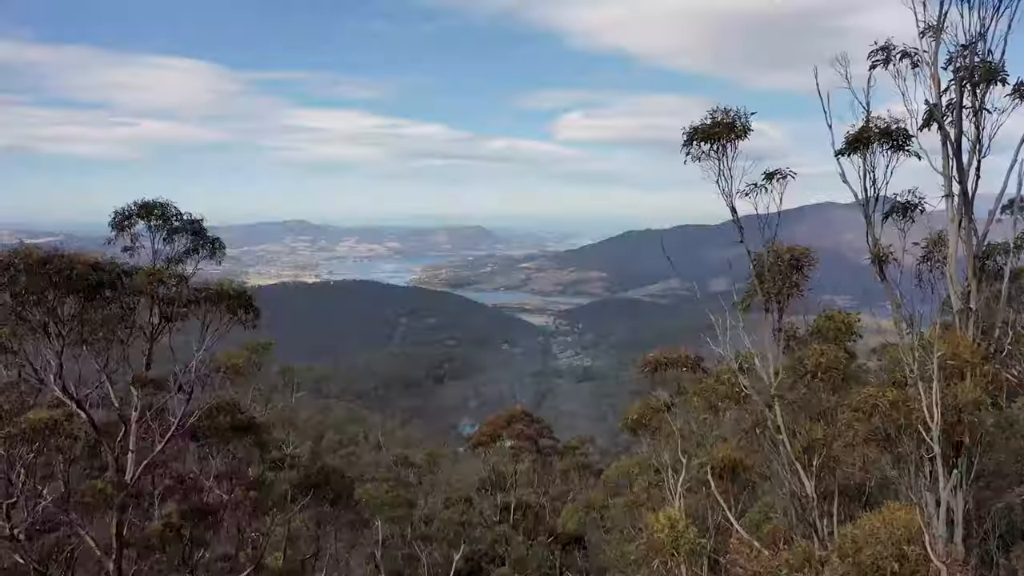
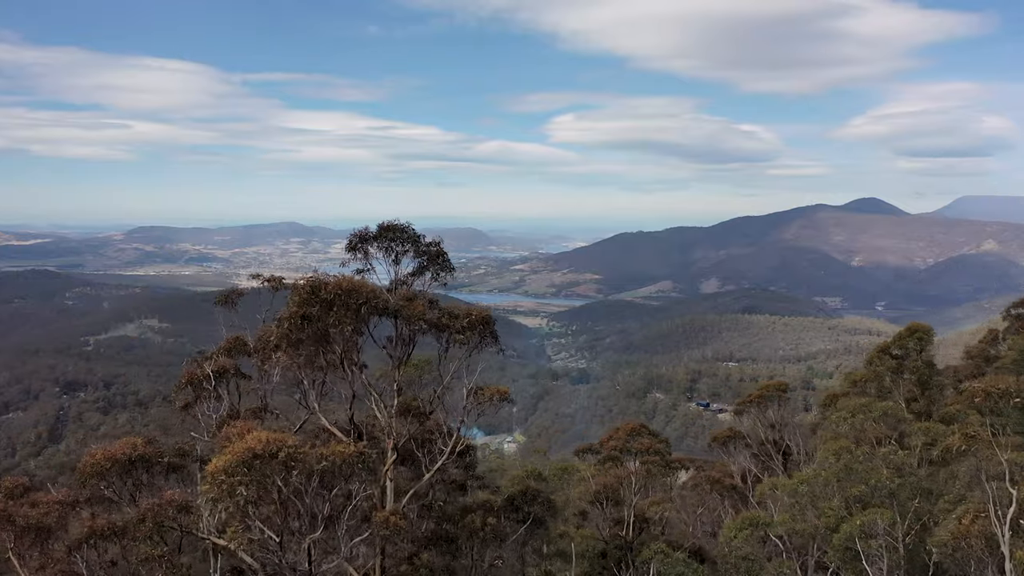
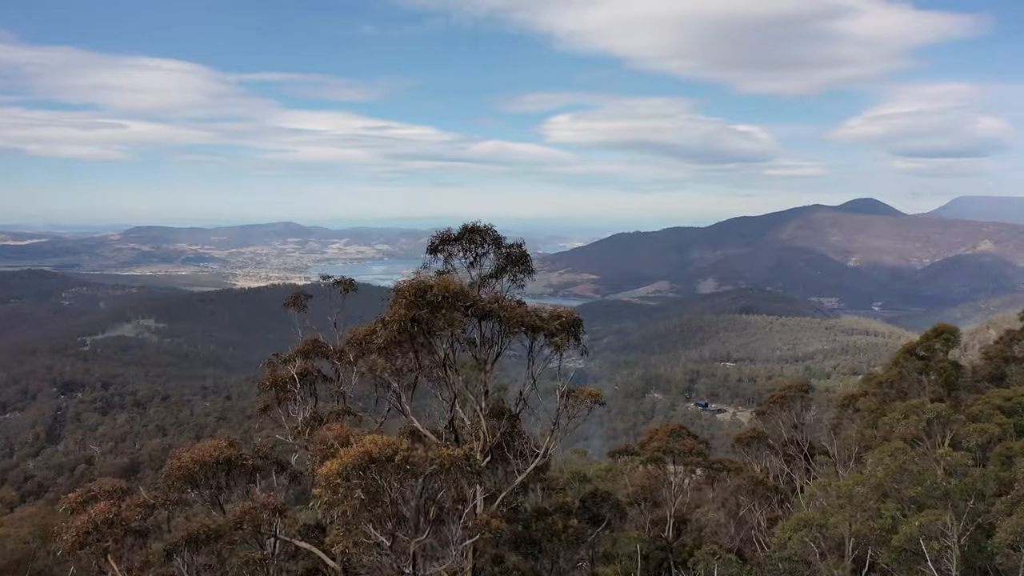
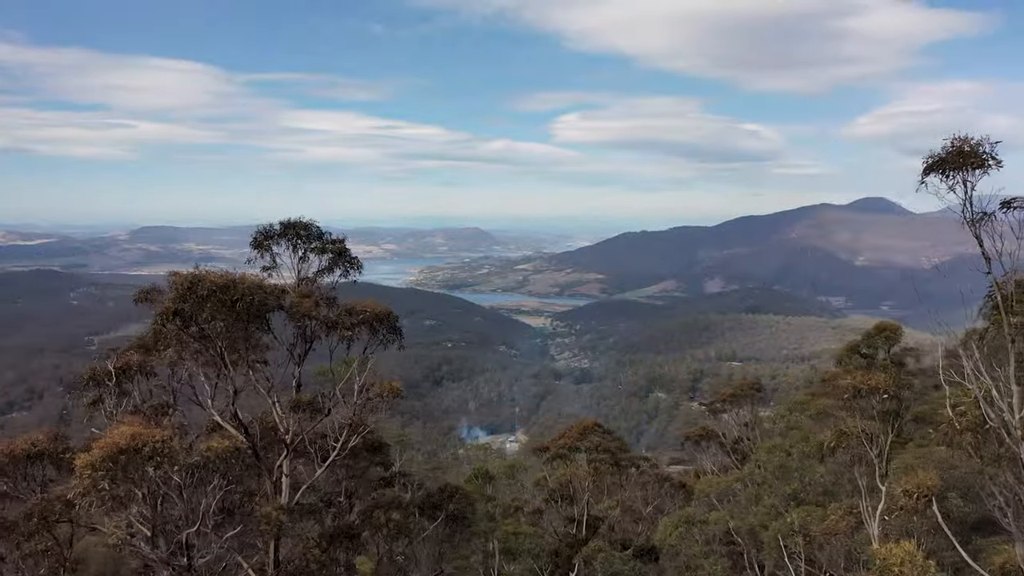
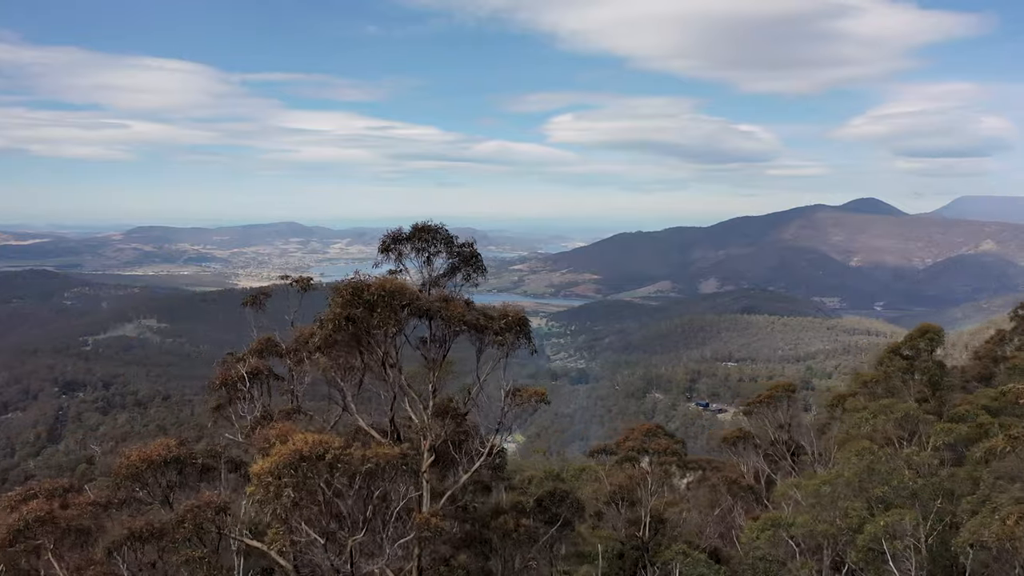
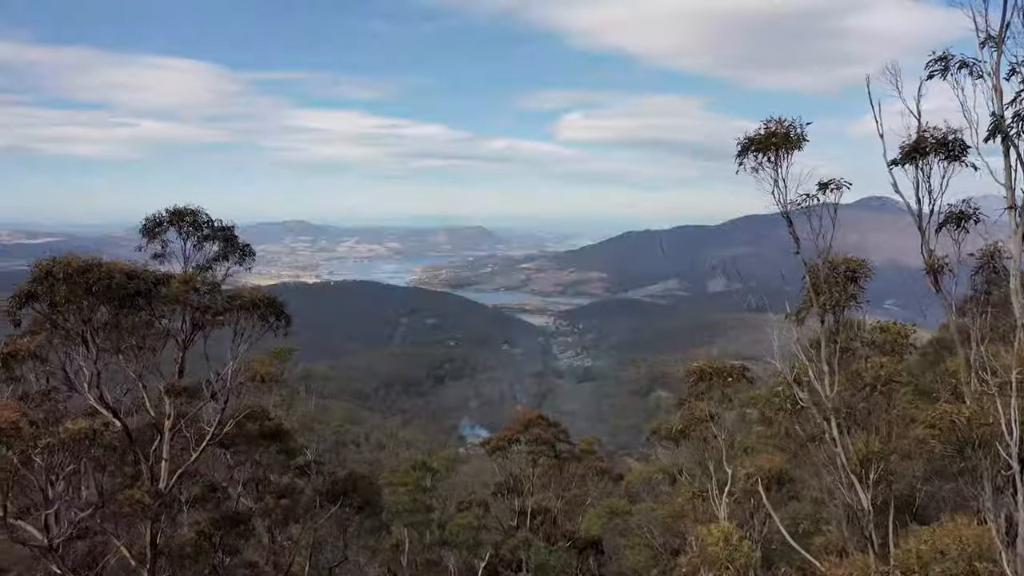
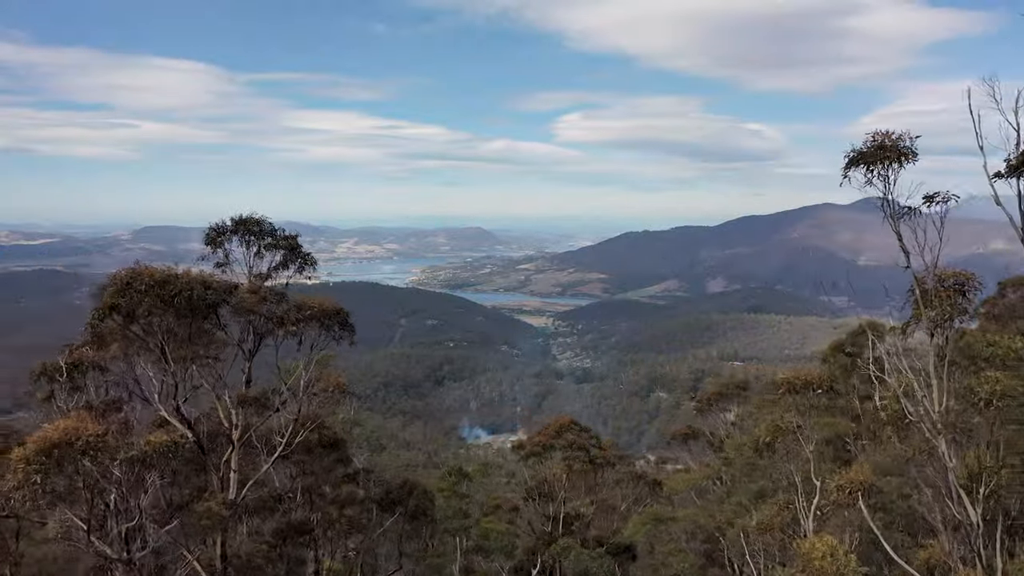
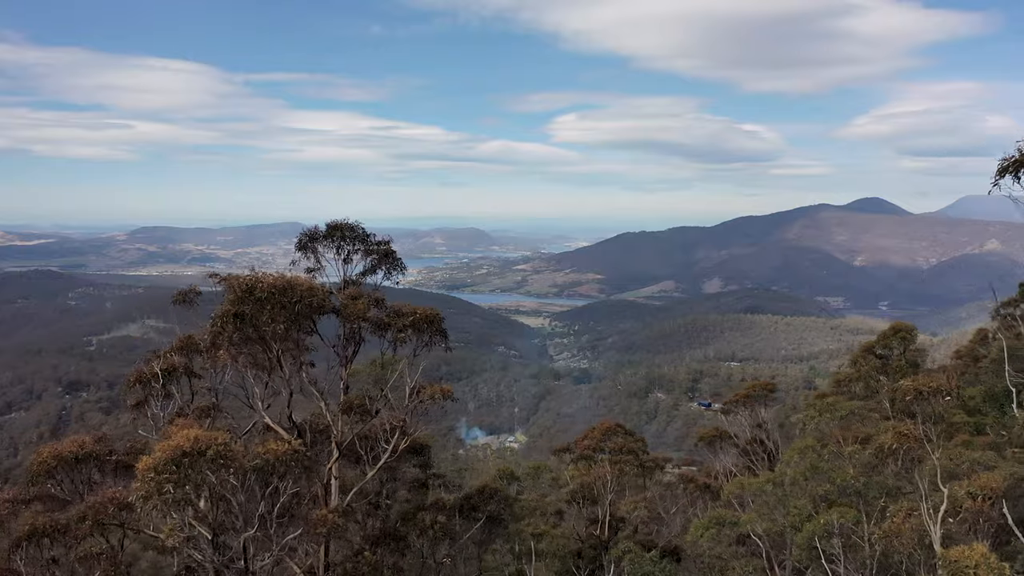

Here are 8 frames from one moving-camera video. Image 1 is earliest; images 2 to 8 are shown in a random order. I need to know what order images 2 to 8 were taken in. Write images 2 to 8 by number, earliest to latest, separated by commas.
6, 7, 4, 8, 2, 5, 3
